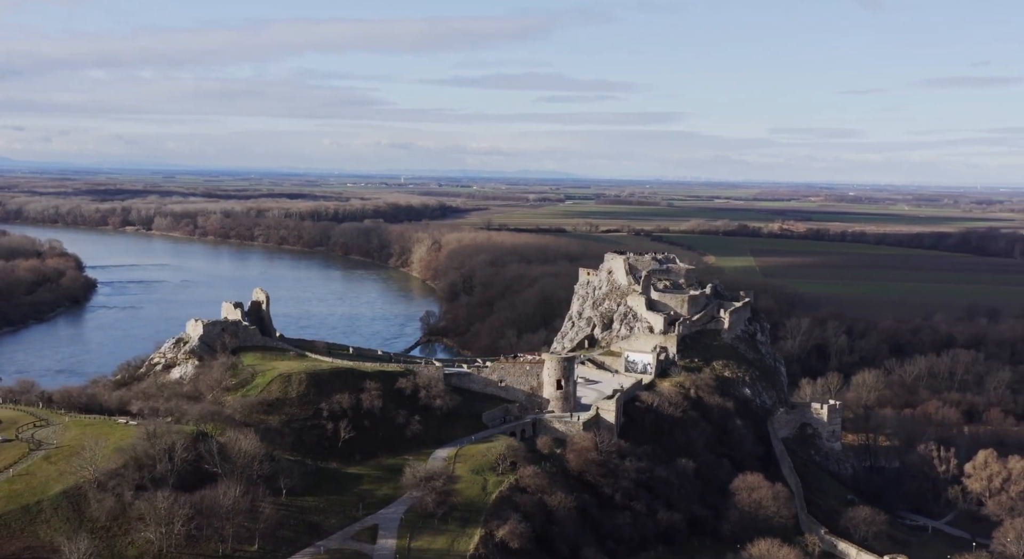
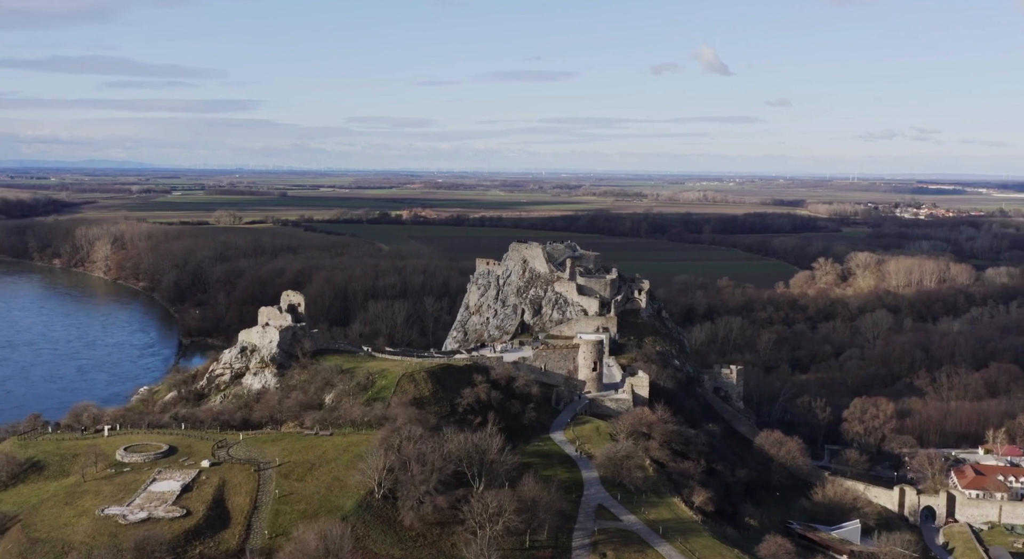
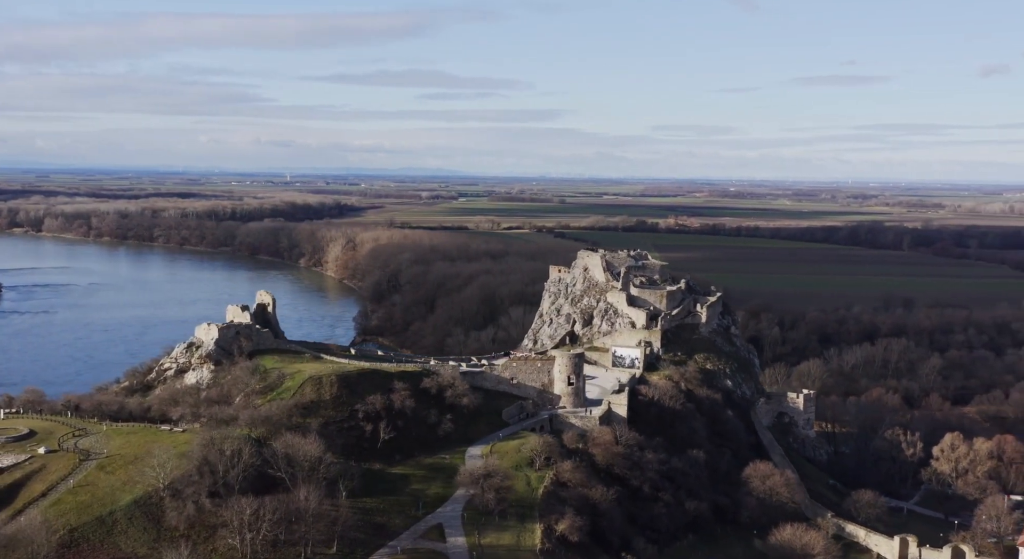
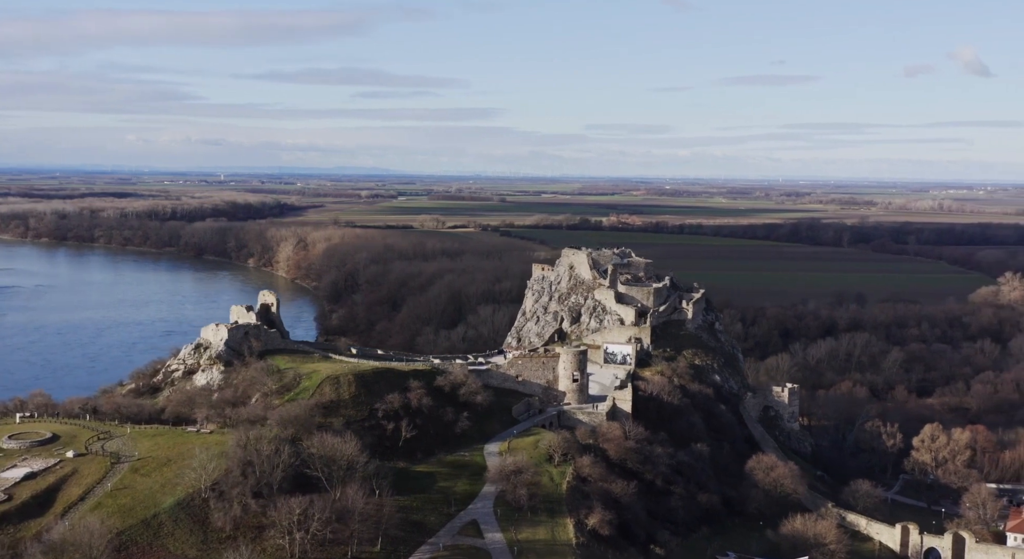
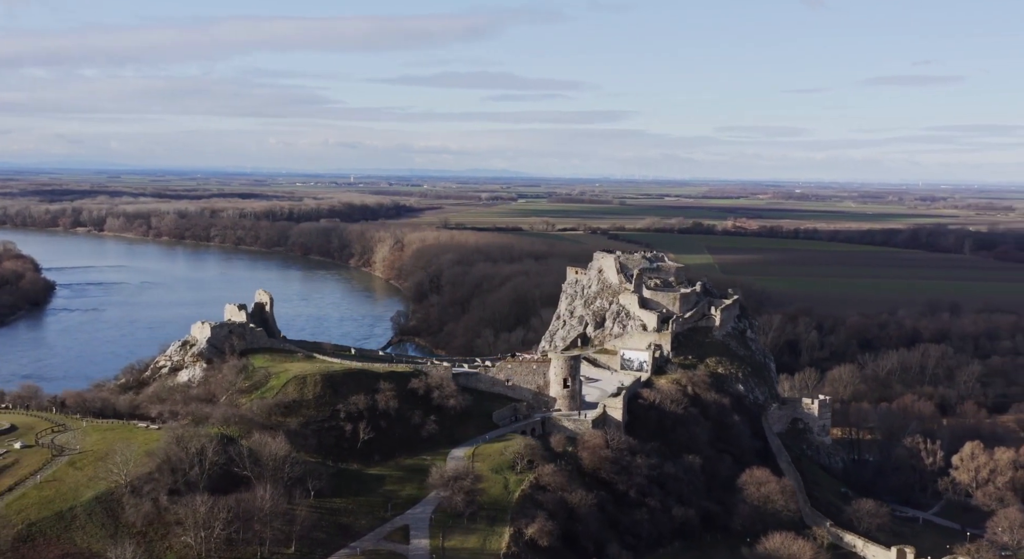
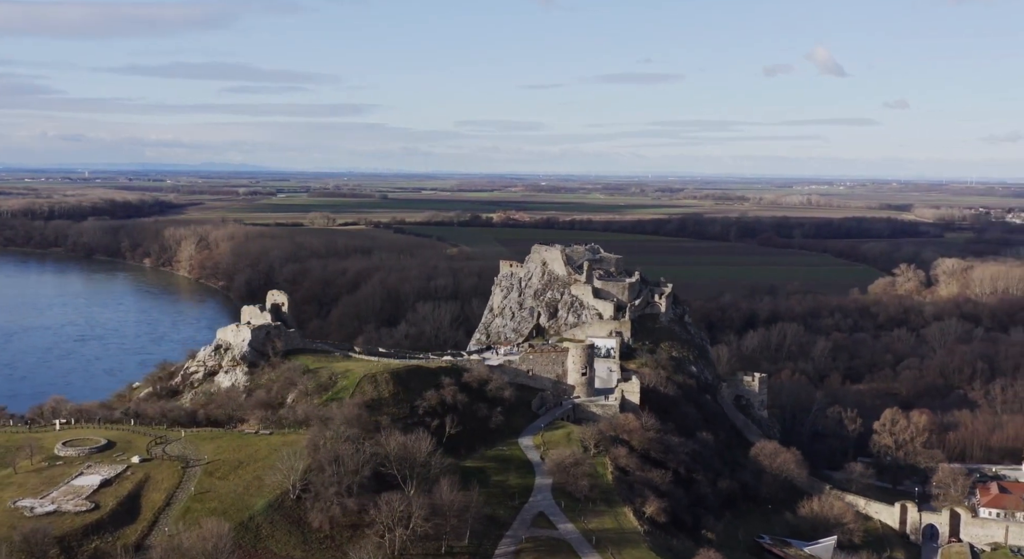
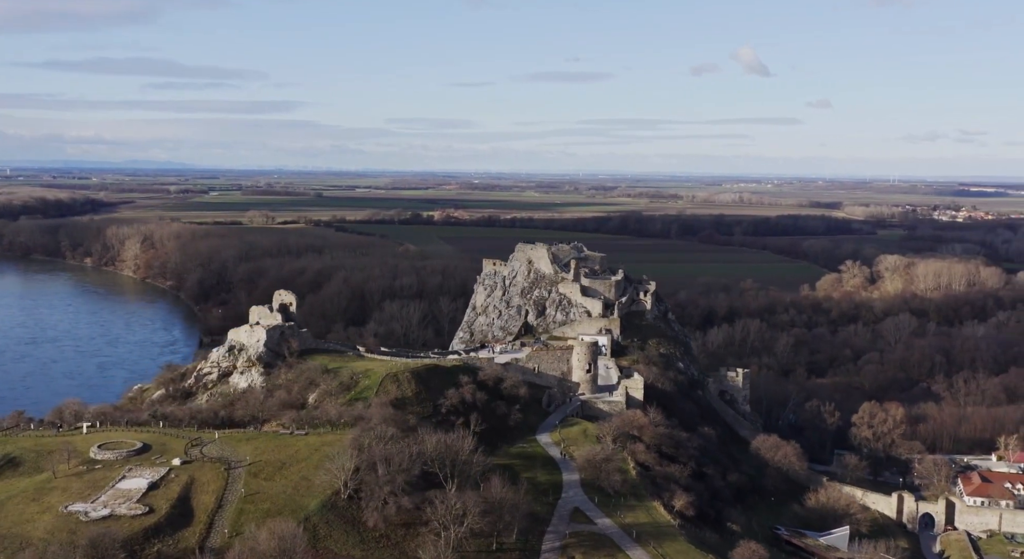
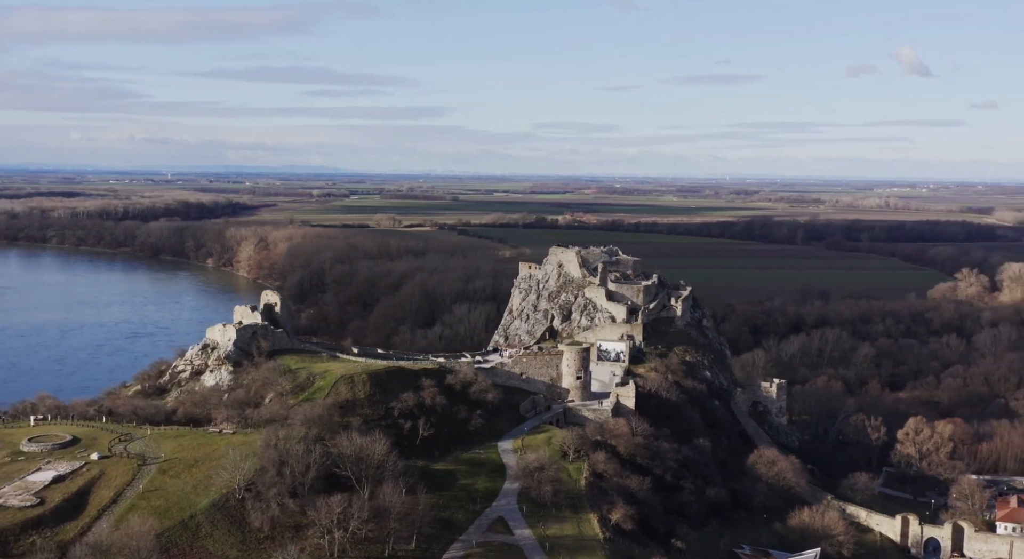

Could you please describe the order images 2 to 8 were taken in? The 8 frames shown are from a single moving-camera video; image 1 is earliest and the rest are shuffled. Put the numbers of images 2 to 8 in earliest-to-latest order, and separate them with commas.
5, 3, 4, 8, 6, 7, 2
